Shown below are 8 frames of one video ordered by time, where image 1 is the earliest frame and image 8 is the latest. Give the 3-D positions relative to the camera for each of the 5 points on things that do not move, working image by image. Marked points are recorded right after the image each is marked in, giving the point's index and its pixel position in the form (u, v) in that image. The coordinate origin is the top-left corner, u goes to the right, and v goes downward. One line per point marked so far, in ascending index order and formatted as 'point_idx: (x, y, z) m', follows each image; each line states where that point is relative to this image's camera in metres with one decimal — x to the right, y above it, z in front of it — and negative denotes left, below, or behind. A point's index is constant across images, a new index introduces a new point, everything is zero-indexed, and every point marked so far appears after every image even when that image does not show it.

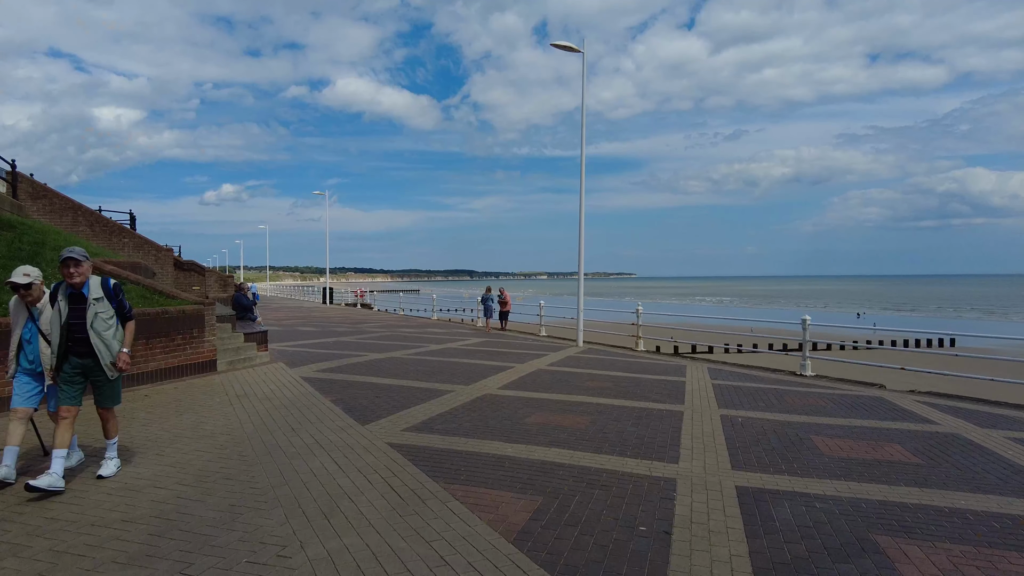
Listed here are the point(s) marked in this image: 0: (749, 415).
0: (+2.9, -1.5, +7.9) m
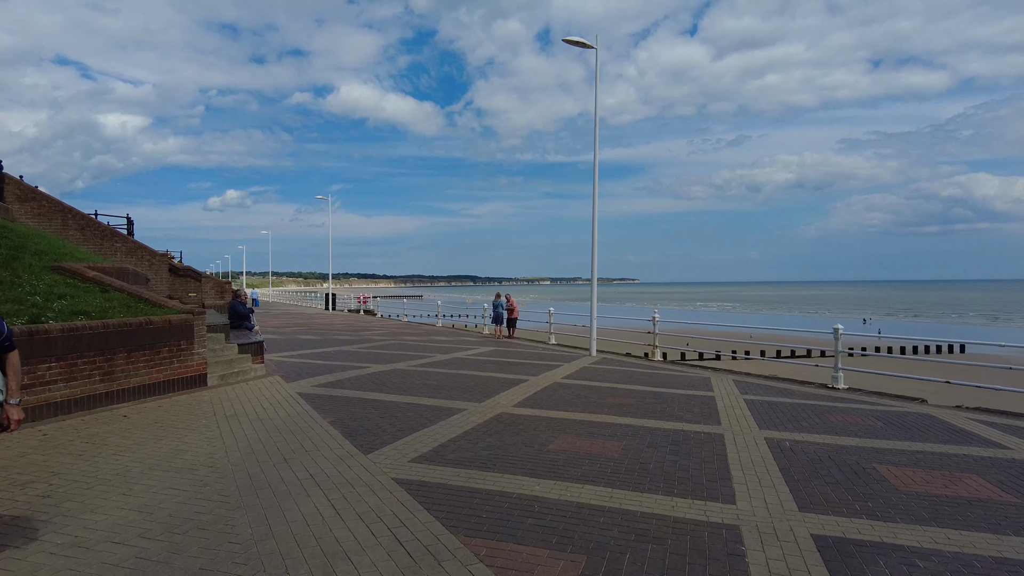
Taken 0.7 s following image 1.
0: (+3.1, -1.6, +7.1) m
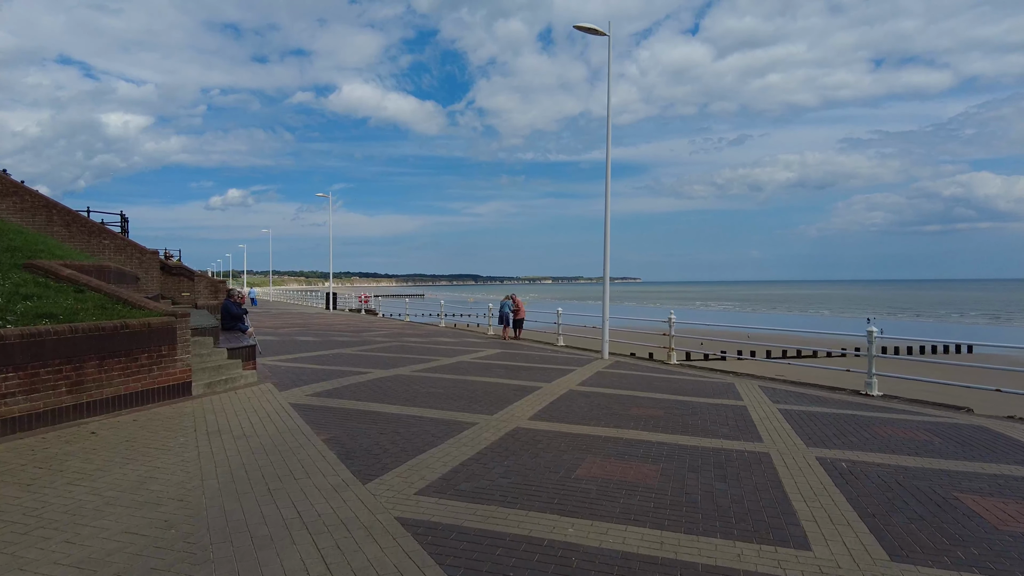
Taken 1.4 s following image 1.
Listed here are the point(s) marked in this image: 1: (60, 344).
0: (+3.3, -1.6, +6.2) m
1: (-4.4, -0.5, +6.4) m
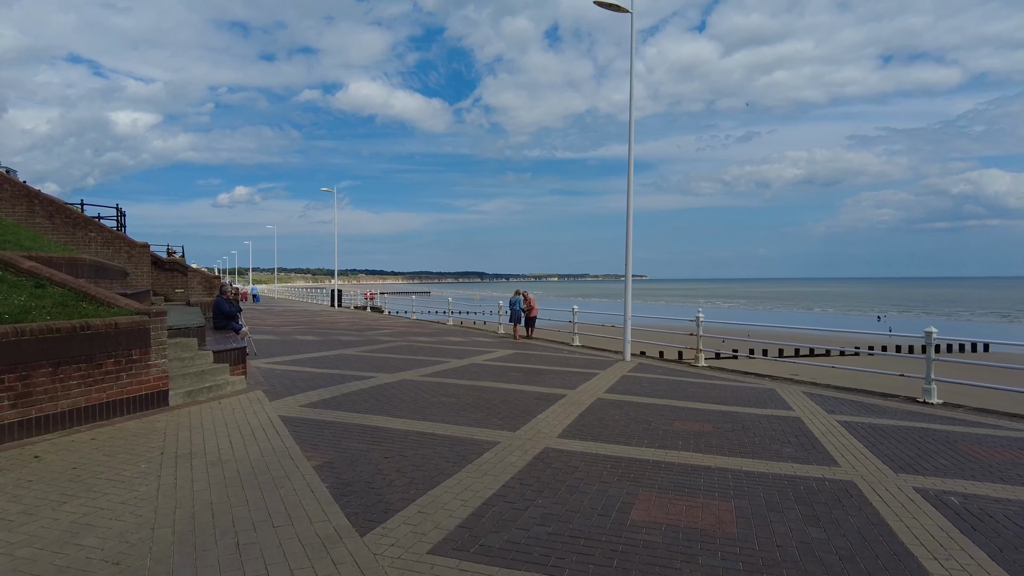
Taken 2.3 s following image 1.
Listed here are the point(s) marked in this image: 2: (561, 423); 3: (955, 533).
0: (+3.5, -1.6, +5.1) m
1: (-4.2, -0.5, +5.3) m
2: (+0.5, -1.4, +6.9) m
3: (+2.8, -1.5, +4.1) m
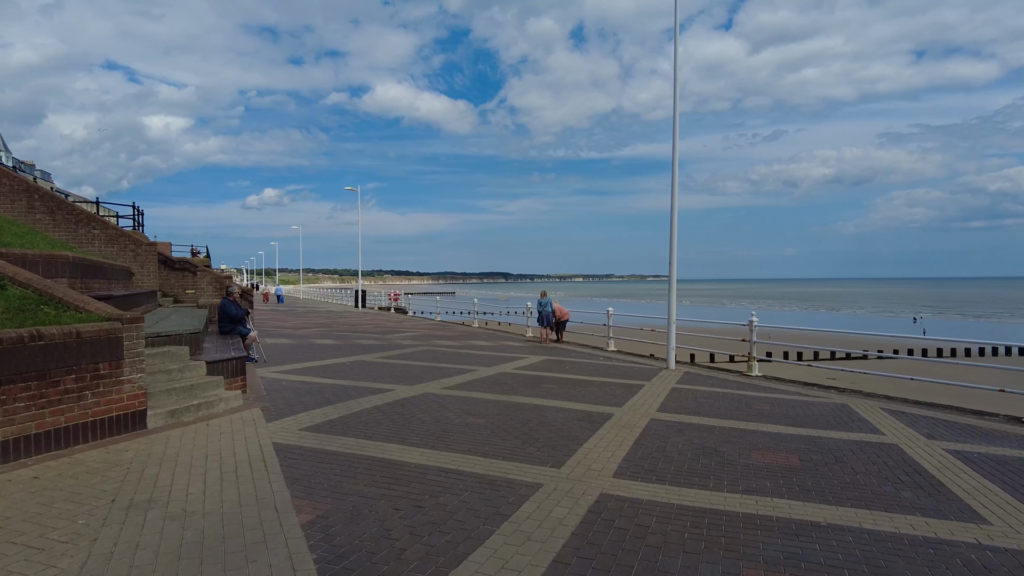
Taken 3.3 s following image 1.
0: (+3.8, -1.6, +3.7) m
1: (-3.9, -0.5, +4.2) m
2: (+0.9, -1.5, +5.6) m
3: (+3.1, -1.6, +2.7) m
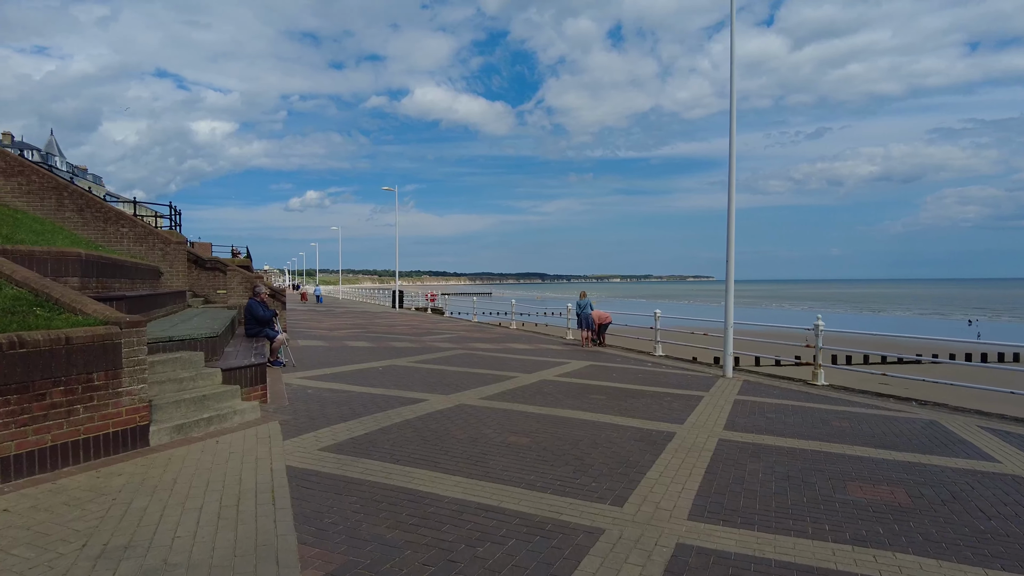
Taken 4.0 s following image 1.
0: (+4.1, -1.6, +2.6) m
1: (-3.6, -0.5, +3.6) m
2: (+1.3, -1.5, +4.7) m
3: (+3.3, -1.6, +1.7) m
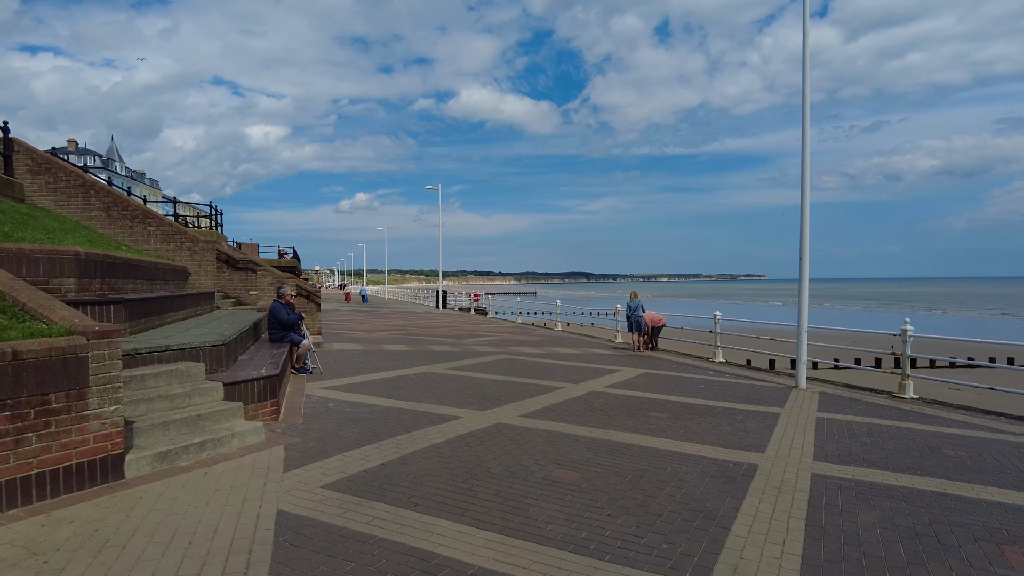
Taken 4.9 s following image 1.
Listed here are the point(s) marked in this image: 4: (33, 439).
0: (+4.2, -1.6, +1.3) m
1: (-3.4, -0.5, +2.8) m
2: (+1.5, -1.5, +3.6) m
3: (+3.3, -1.6, +0.4) m
4: (-2.9, -0.9, +4.0) m
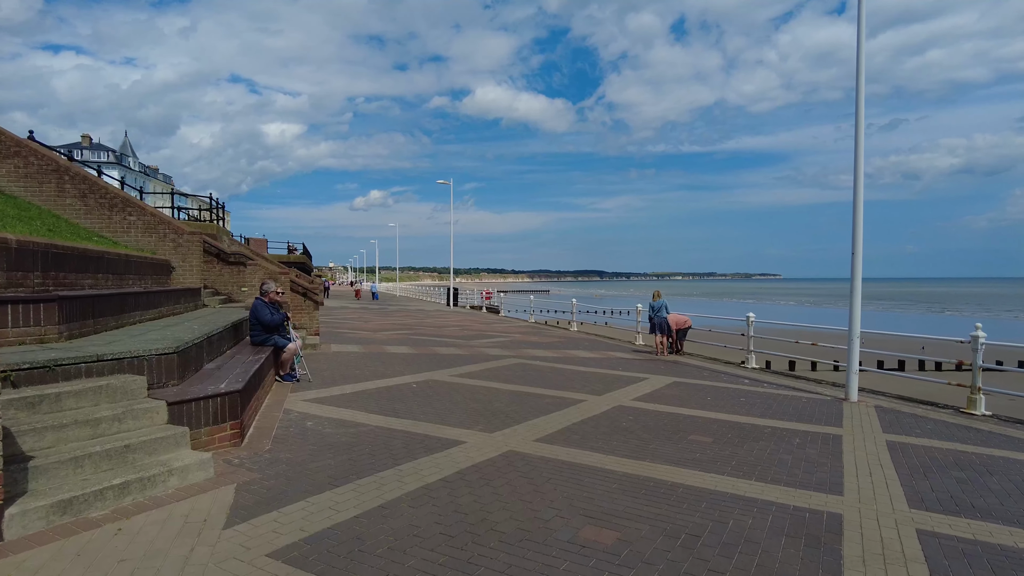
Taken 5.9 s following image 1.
0: (+4.2, -1.6, 0.0) m
1: (-3.4, -0.5, +1.6) m
2: (+1.6, -1.5, +2.3) m
3: (+3.3, -1.6, -0.9) m
4: (-2.9, -0.9, +2.9) m
